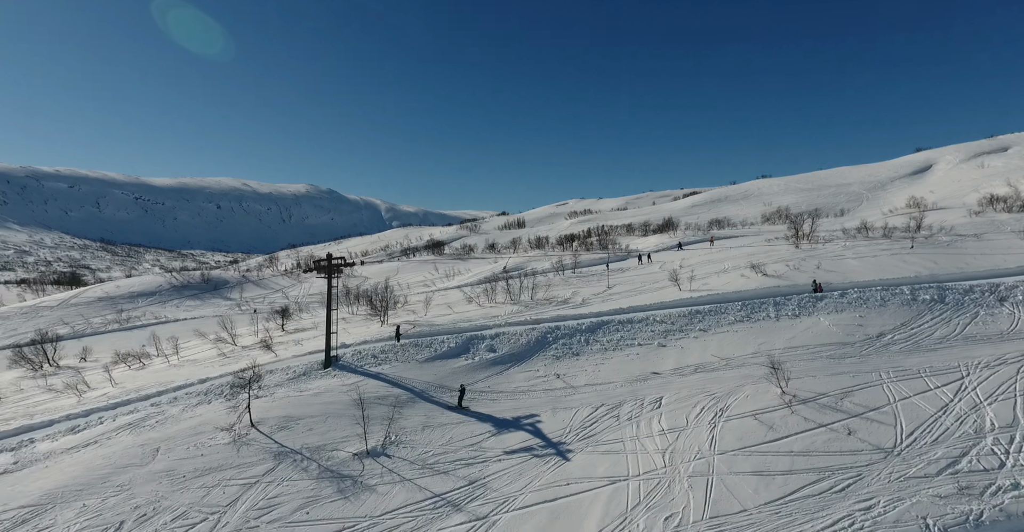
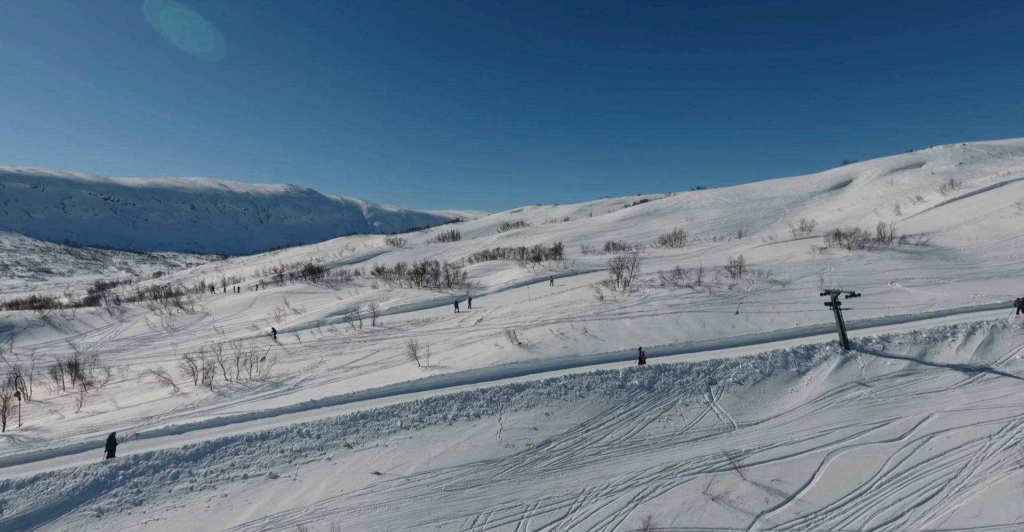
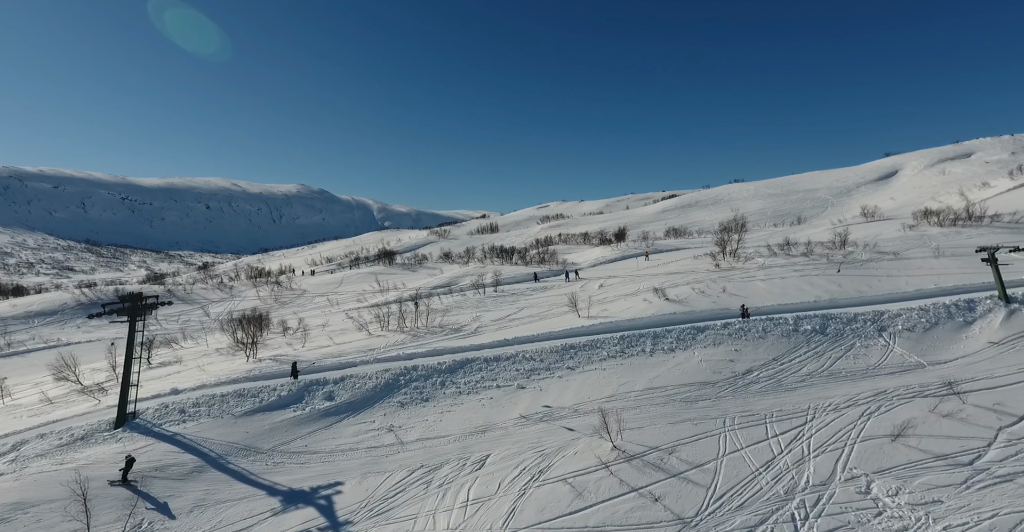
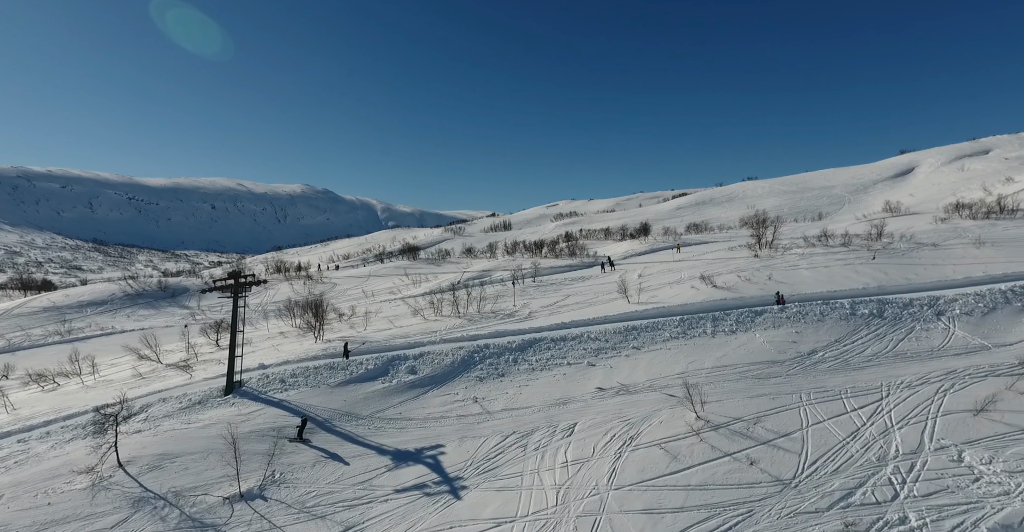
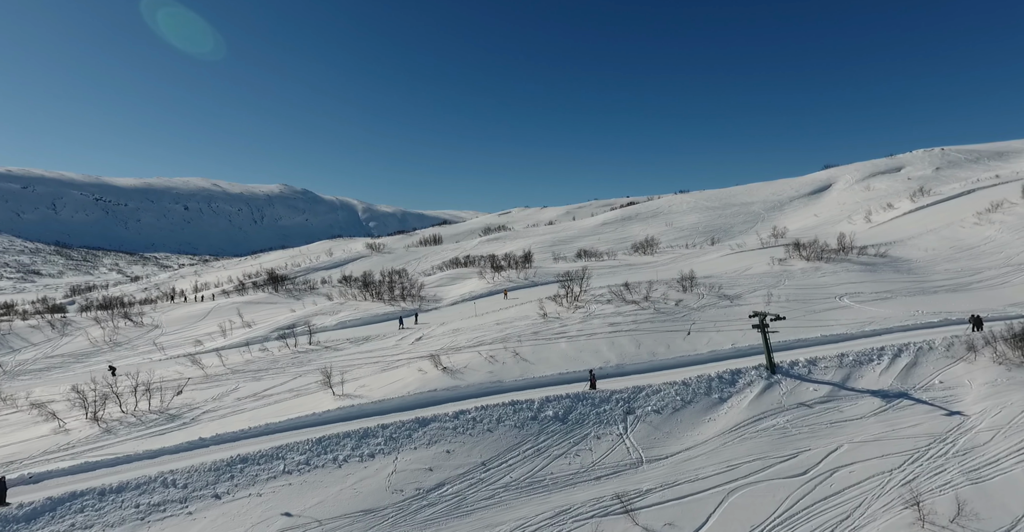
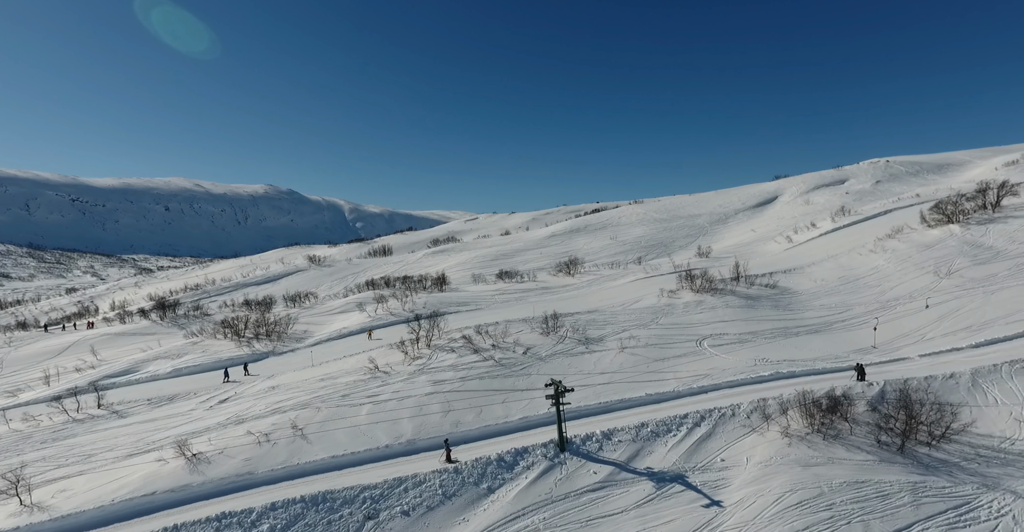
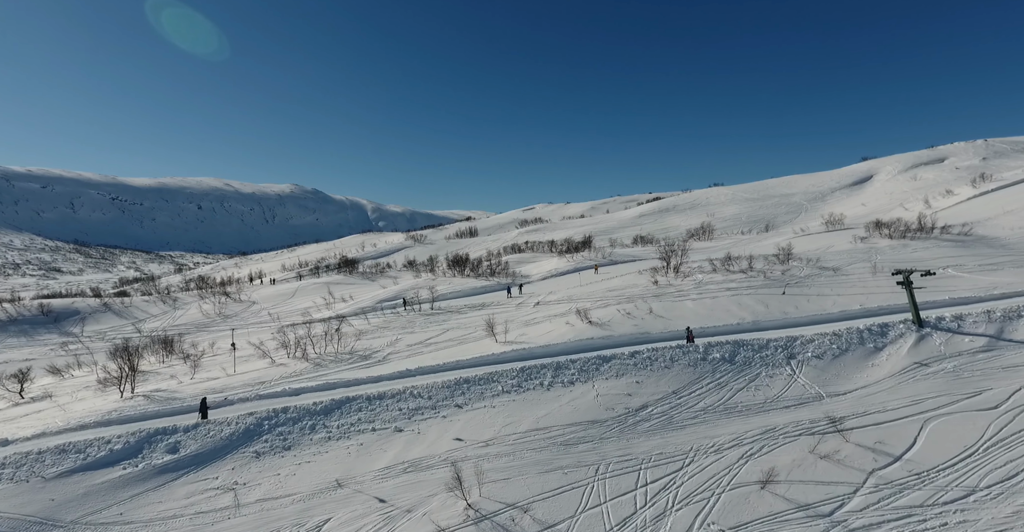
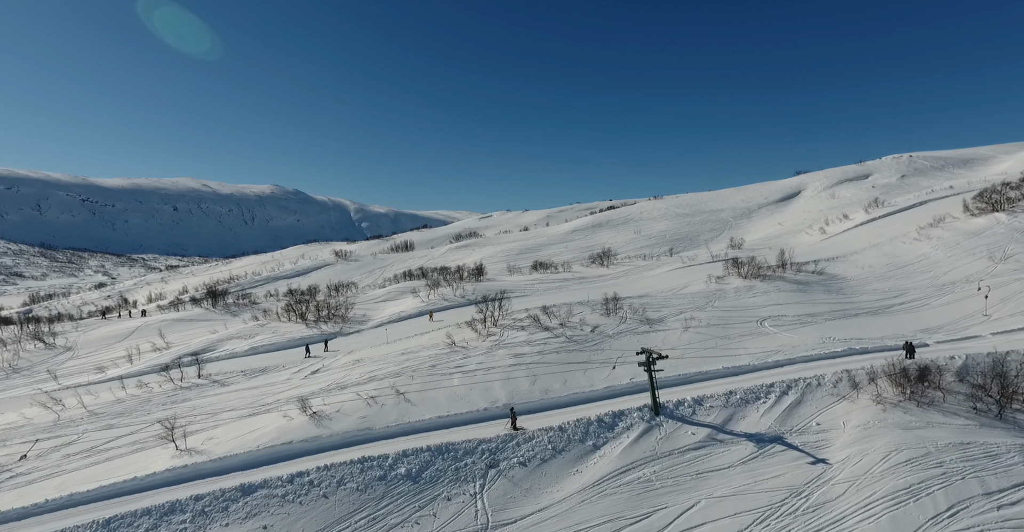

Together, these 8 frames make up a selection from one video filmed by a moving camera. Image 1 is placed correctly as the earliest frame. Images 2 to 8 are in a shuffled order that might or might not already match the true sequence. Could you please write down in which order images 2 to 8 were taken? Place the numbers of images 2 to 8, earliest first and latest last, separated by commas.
4, 3, 7, 2, 5, 8, 6
